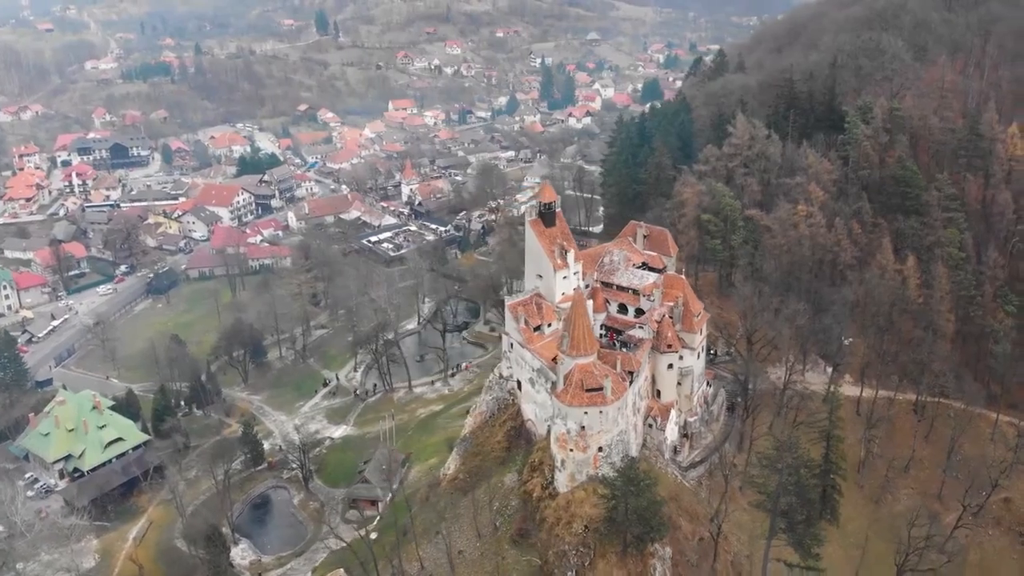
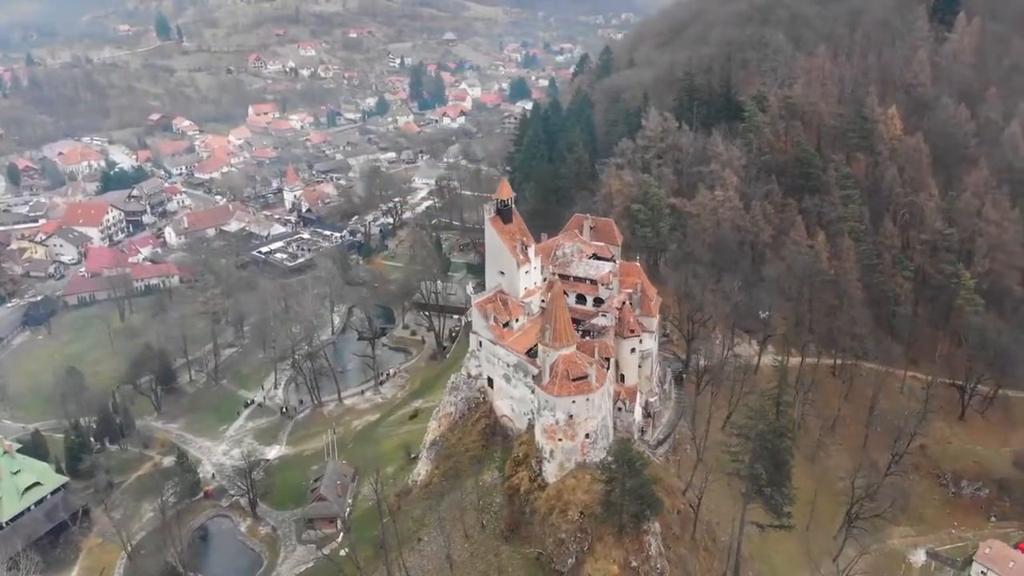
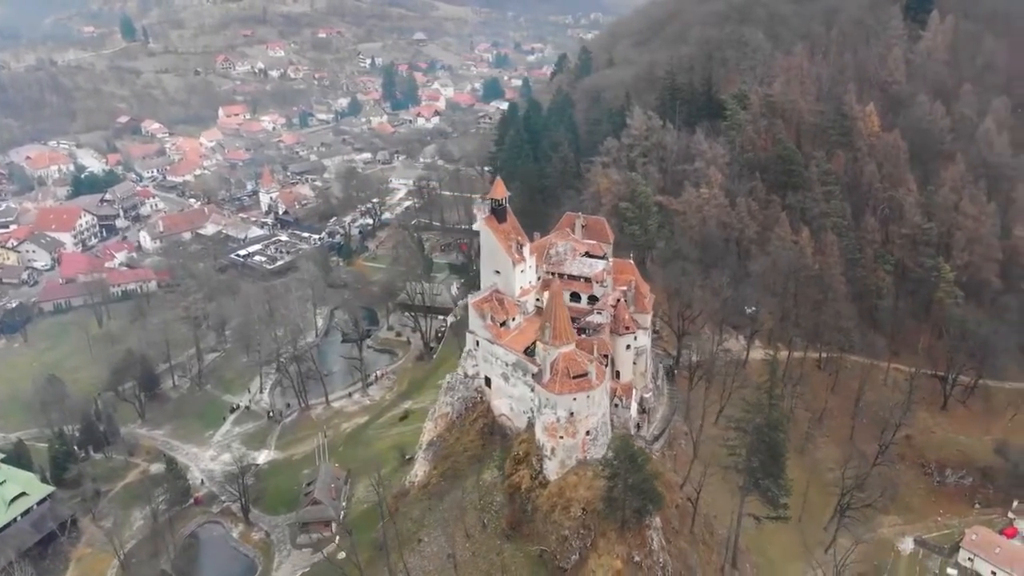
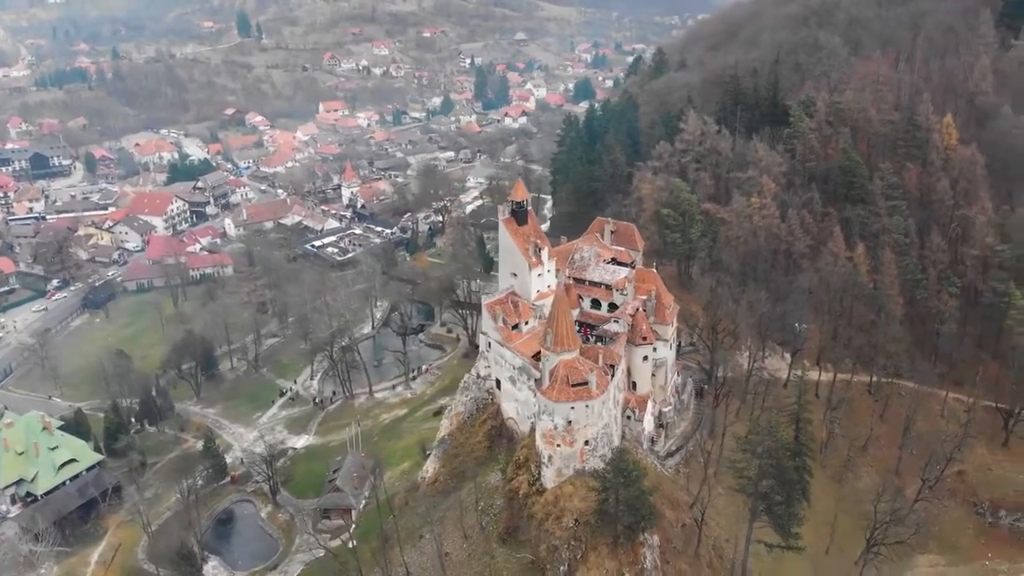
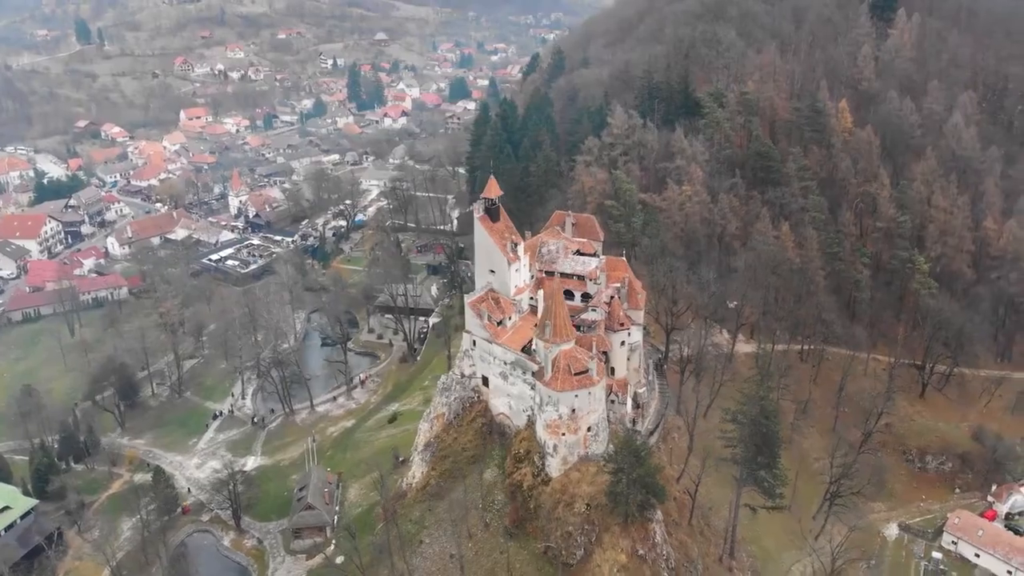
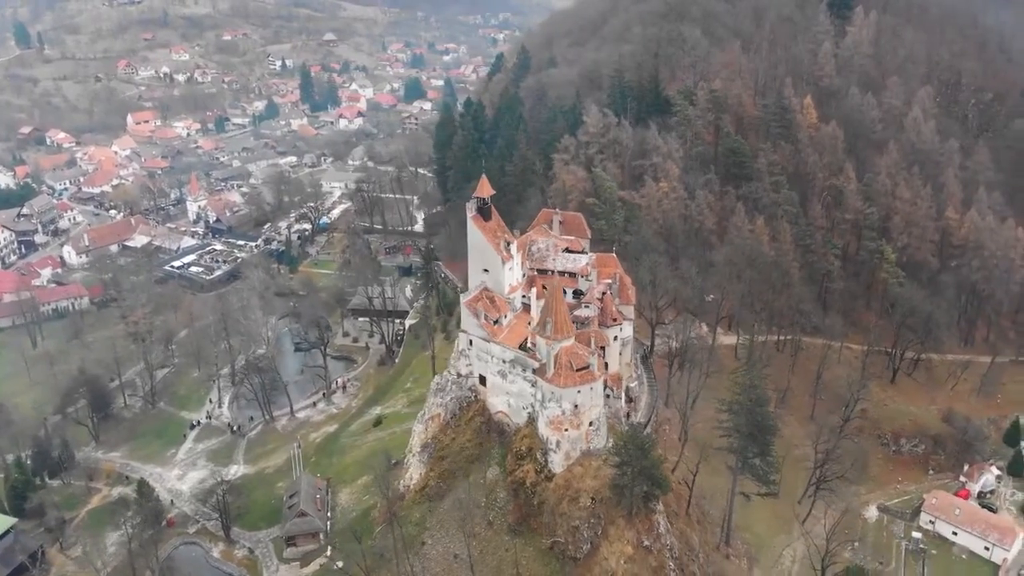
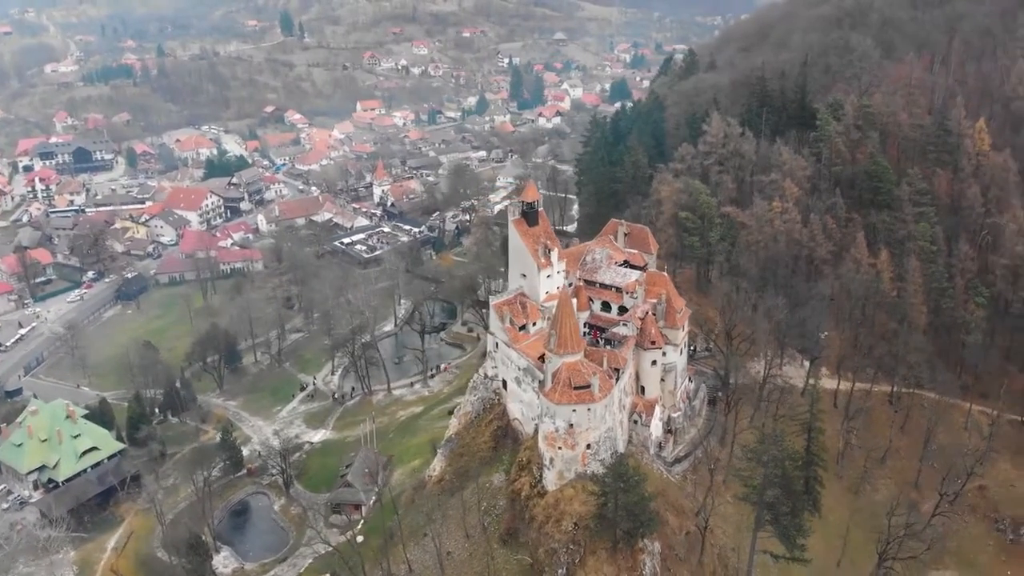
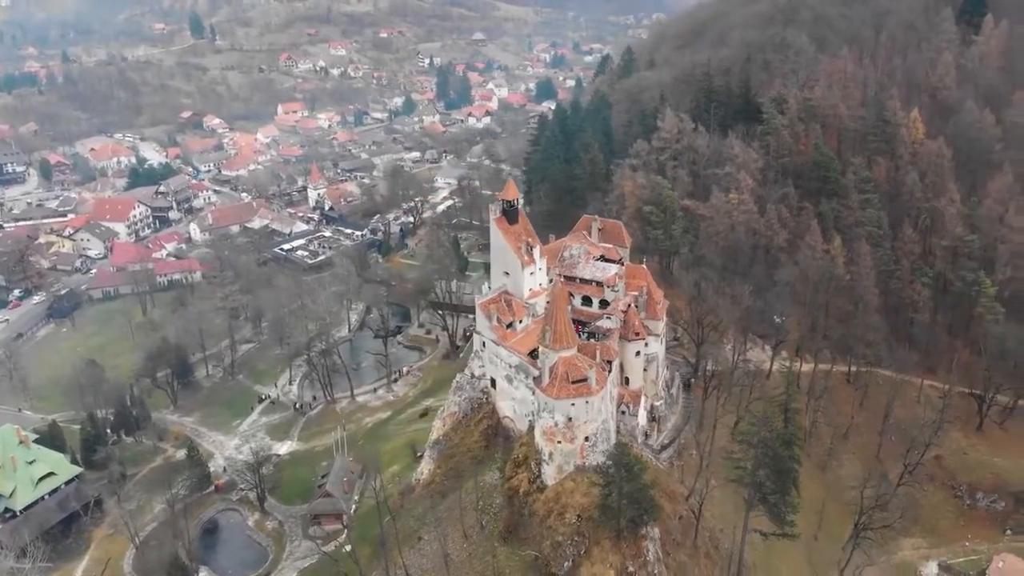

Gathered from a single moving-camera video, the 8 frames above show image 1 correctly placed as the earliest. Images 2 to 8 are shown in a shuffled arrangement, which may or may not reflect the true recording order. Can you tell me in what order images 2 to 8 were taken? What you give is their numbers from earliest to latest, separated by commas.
7, 4, 8, 2, 3, 5, 6
